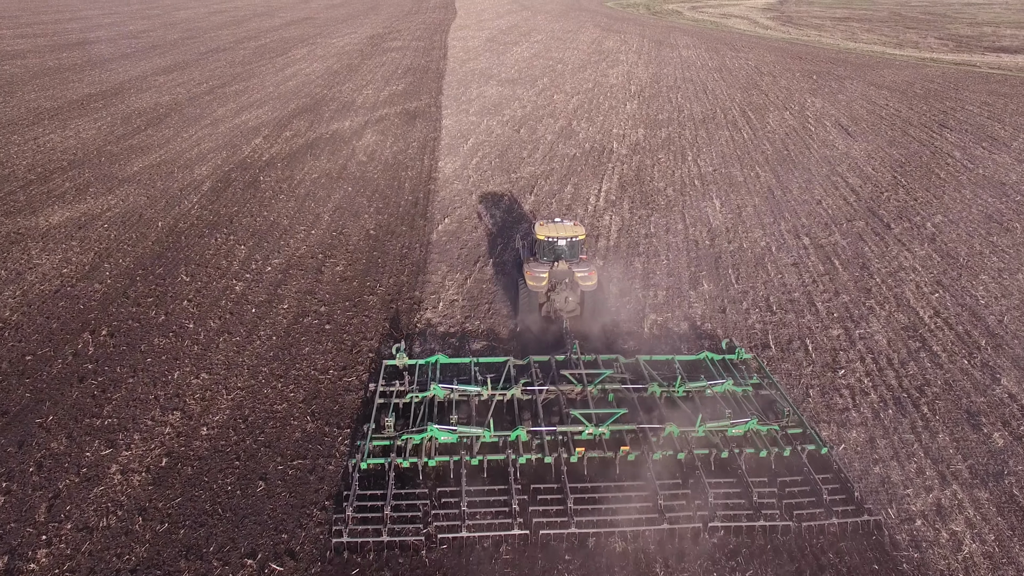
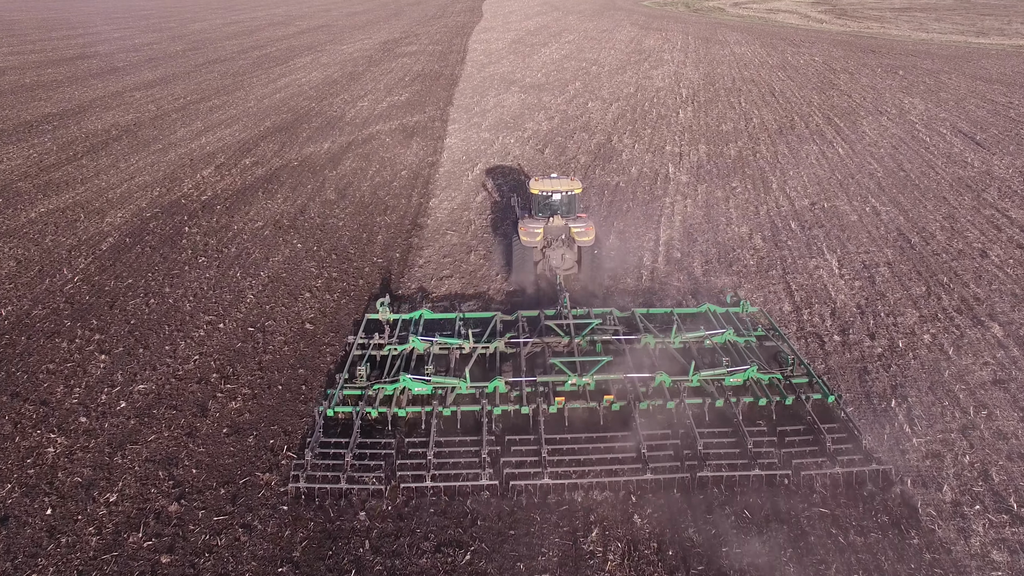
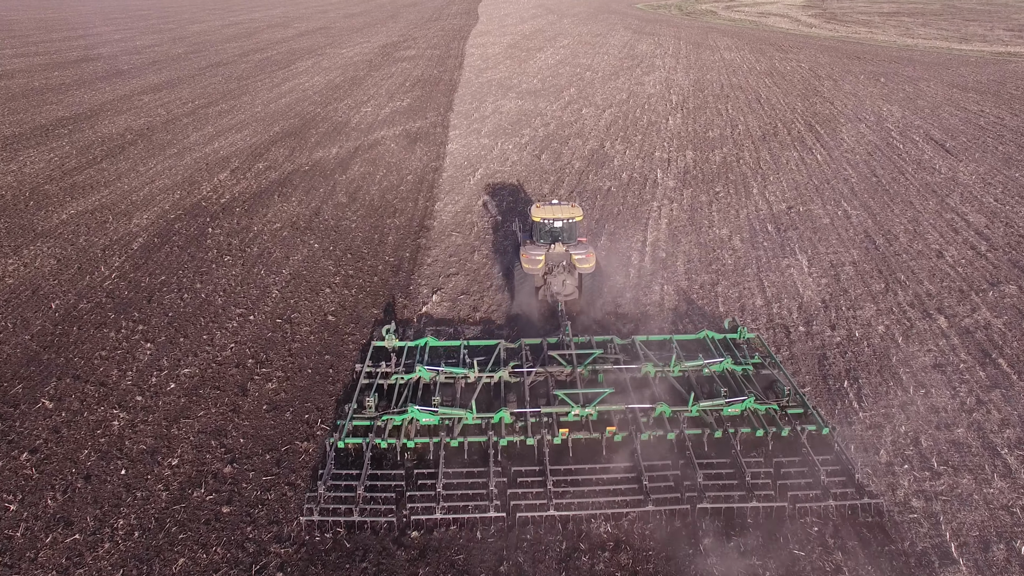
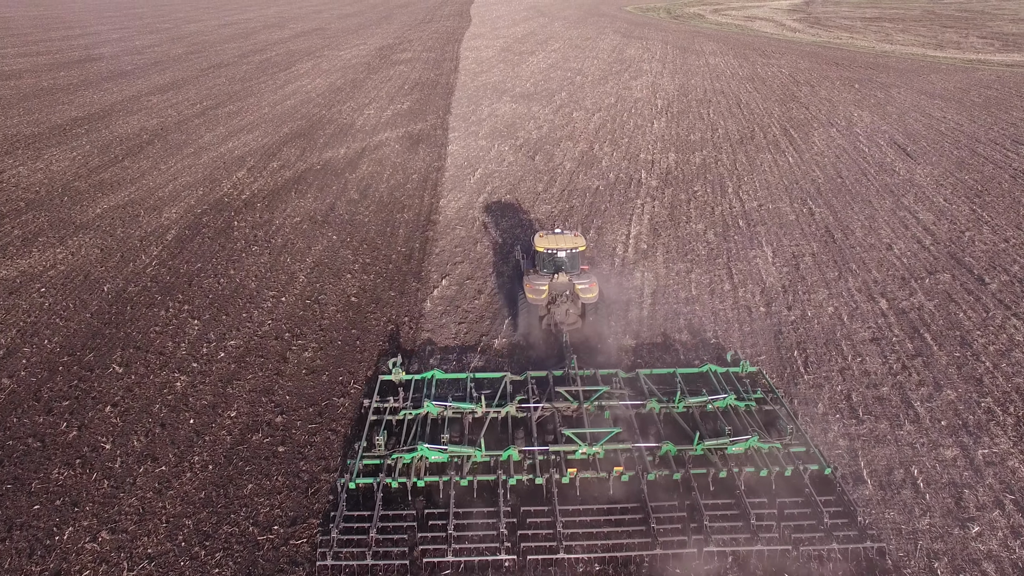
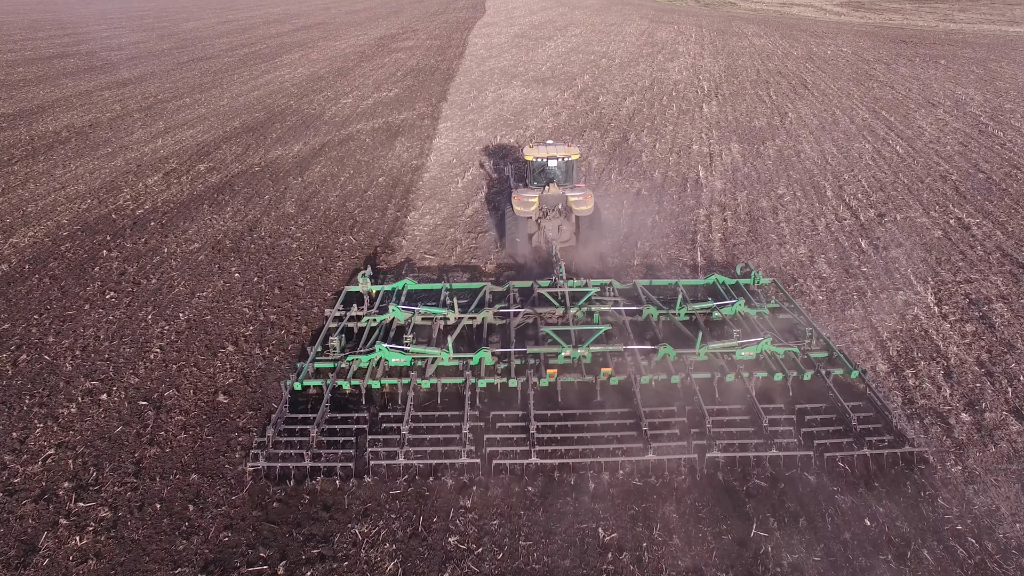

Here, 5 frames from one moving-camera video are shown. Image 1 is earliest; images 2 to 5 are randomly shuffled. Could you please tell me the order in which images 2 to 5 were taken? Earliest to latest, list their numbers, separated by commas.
4, 3, 2, 5
